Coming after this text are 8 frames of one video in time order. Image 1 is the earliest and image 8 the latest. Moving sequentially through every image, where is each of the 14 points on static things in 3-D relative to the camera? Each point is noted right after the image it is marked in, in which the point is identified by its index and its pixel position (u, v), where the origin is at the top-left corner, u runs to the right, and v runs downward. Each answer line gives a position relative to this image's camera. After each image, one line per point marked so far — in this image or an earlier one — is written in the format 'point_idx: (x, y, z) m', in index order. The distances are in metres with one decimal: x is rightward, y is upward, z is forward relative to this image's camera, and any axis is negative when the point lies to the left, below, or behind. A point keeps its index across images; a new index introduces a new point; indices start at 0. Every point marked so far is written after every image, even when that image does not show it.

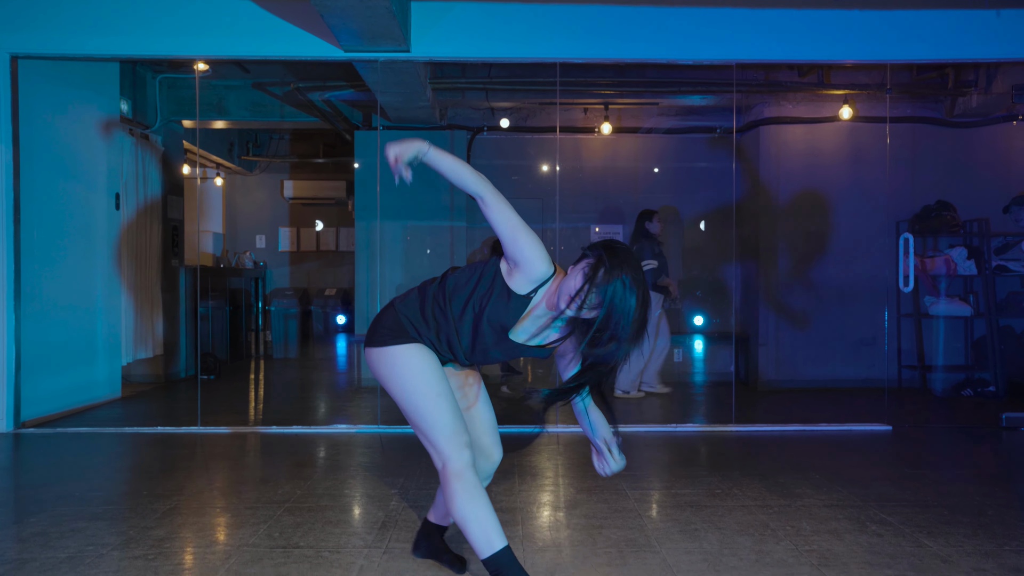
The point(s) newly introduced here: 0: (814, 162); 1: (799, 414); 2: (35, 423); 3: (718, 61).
0: (+2.7, +1.1, +5.8) m
1: (+2.2, -0.9, +5.0) m
2: (-3.2, -0.9, +4.3) m
3: (+1.4, +1.5, +4.2) m
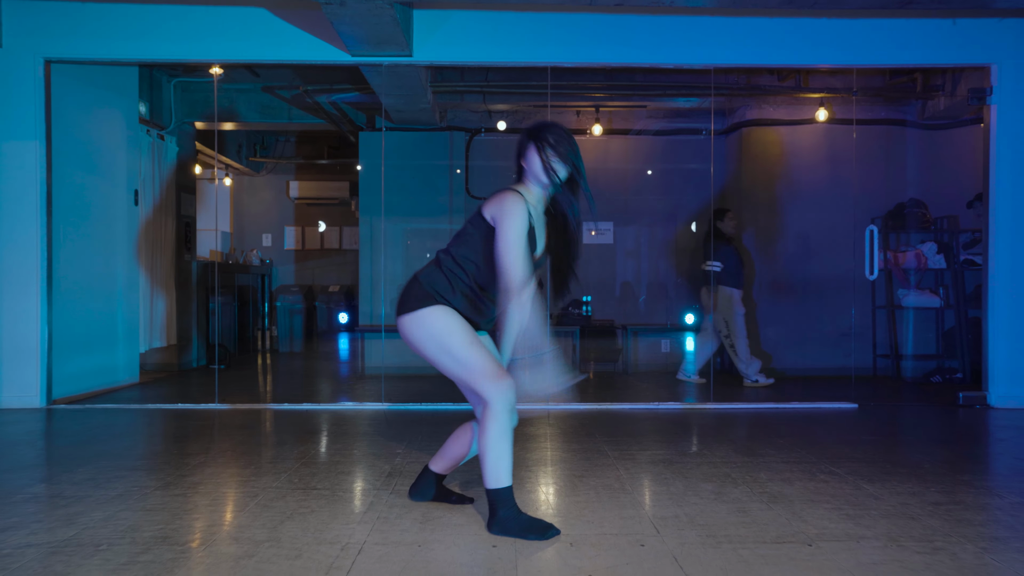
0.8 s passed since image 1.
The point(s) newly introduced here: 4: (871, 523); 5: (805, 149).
0: (+2.7, +1.2, +6.2) m
1: (+2.2, -0.9, +5.3) m
2: (-3.2, -0.8, +4.7) m
3: (+1.3, +1.6, +4.5) m
4: (+1.2, -0.8, +2.2) m
5: (+2.8, +1.3, +6.1) m
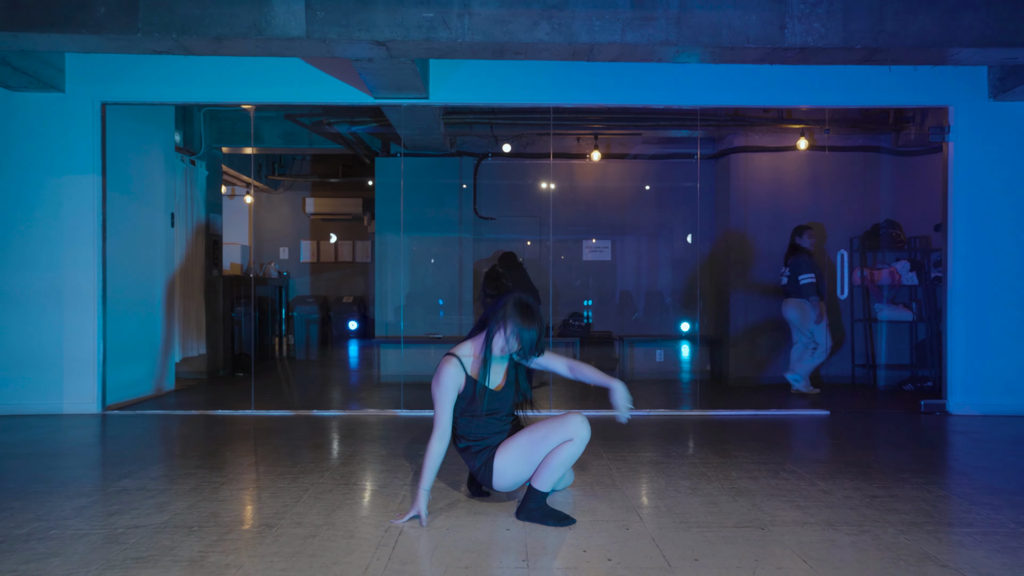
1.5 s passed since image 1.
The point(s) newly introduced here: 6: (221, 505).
0: (+2.8, +1.1, +6.7) m
1: (+2.2, -1.0, +5.8) m
2: (-3.2, -0.9, +5.1) m
3: (+1.4, +1.4, +5.0) m
4: (+1.3, -0.9, +2.6) m
5: (+2.9, +1.2, +6.6) m
6: (-1.2, -0.9, +2.7) m
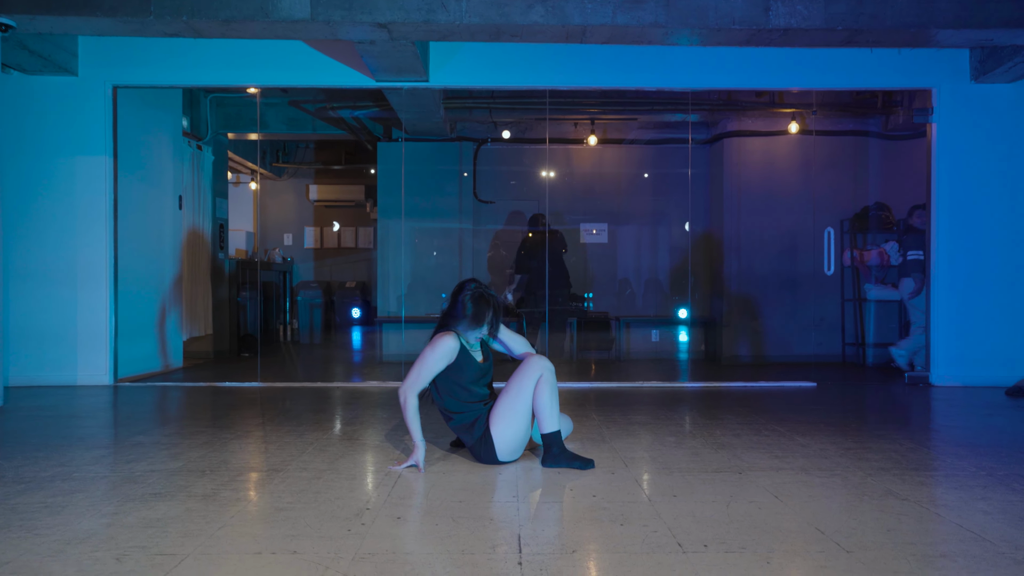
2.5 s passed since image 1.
0: (+2.7, +1.3, +6.8) m
1: (+2.2, -0.8, +6.0) m
2: (-3.2, -0.8, +5.3) m
3: (+1.3, +1.6, +5.2) m
4: (+1.2, -0.8, +2.8) m
5: (+2.8, +1.4, +6.8) m
6: (-1.3, -0.8, +2.9) m
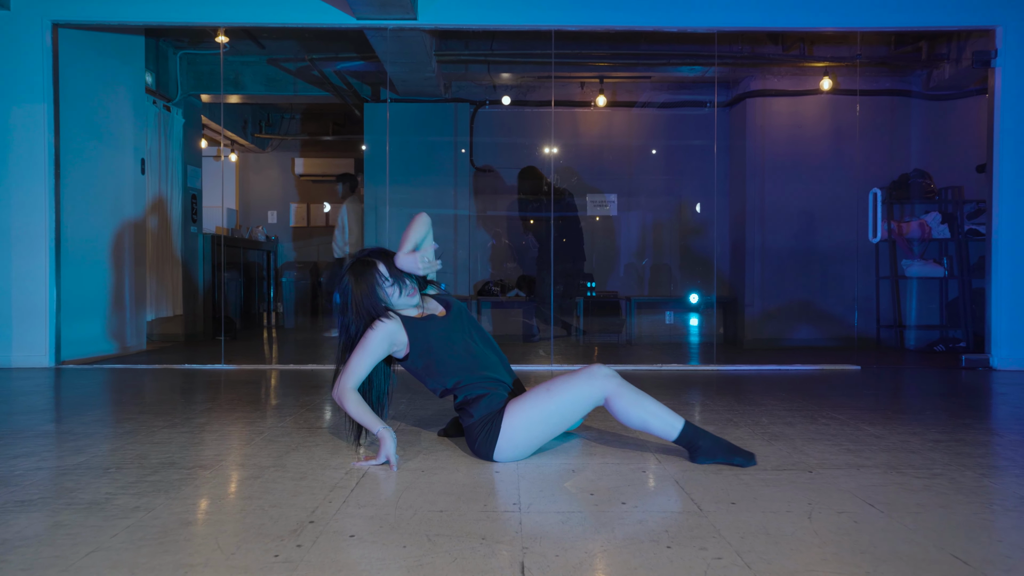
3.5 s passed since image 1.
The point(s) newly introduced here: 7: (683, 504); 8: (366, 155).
0: (+2.7, +1.5, +6.2) m
1: (+2.2, -0.6, +5.4) m
2: (-3.2, -0.5, +4.7) m
3: (+1.3, +1.8, +4.5) m
4: (+1.2, -0.6, +2.2) m
5: (+2.9, +1.6, +6.1) m
6: (-1.3, -0.6, +2.3) m
7: (+0.5, -0.6, +1.7) m
8: (-1.2, +1.1, +5.4) m
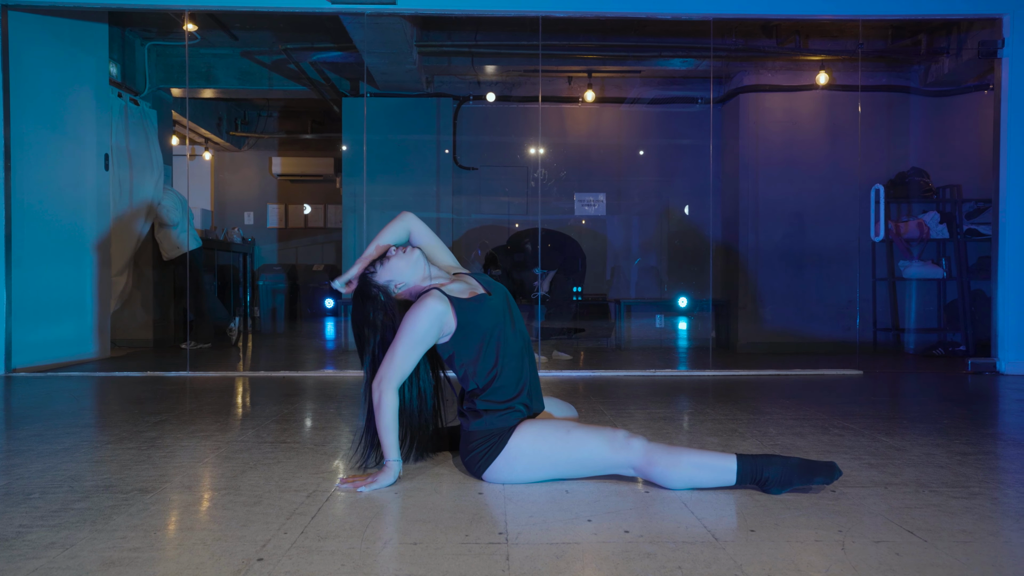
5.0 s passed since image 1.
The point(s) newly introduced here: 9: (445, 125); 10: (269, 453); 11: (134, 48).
0: (+2.6, +1.5, +6.0) m
1: (+2.1, -0.6, +5.2) m
2: (-3.3, -0.6, +4.4) m
3: (+1.2, +1.8, +4.3) m
4: (+1.2, -0.6, +2.0) m
5: (+2.7, +1.6, +6.0) m
6: (-1.3, -0.6, +2.0) m
7: (+0.4, -0.6, +1.5) m
8: (-1.4, +1.1, +5.2) m
9: (-0.6, +1.4, +5.3) m
10: (-0.9, -0.6, +2.3) m
11: (-3.0, +1.9, +5.1) m
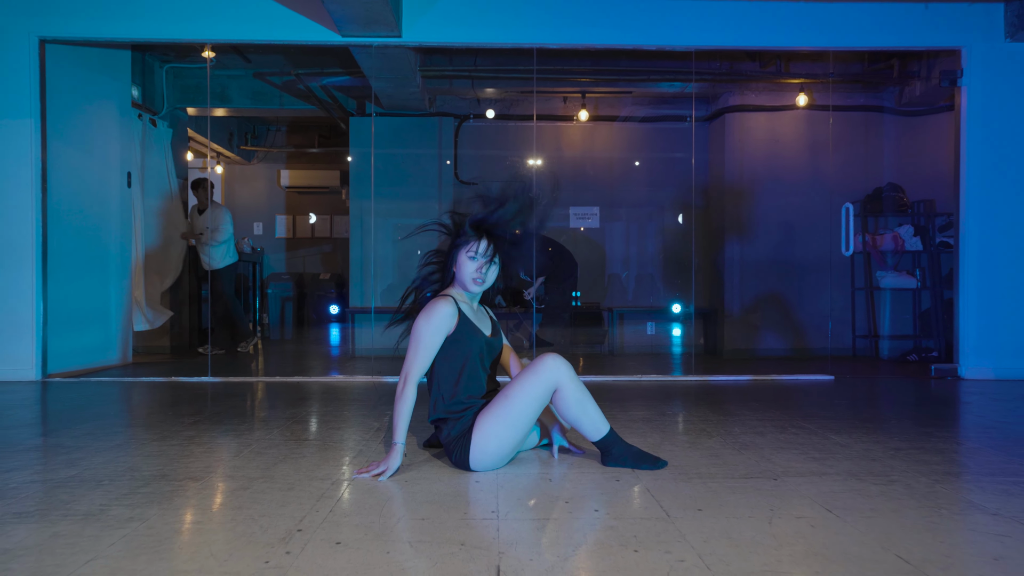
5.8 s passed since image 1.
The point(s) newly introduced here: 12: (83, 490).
0: (+2.6, +1.4, +6.3) m
1: (+2.1, -0.7, +5.5) m
2: (-3.3, -0.6, +4.7) m
3: (+1.2, +1.7, +4.7) m
4: (+1.2, -0.6, +2.3) m
5: (+2.7, +1.5, +6.3) m
6: (-1.3, -0.6, +2.3) m
7: (+0.4, -0.6, +1.8) m
8: (-1.4, +1.0, +5.5) m
9: (-0.6, +1.3, +5.7) m
10: (-0.9, -0.7, +2.6) m
11: (-3.0, +1.8, +5.4) m
12: (-1.3, -0.6, +2.0) m
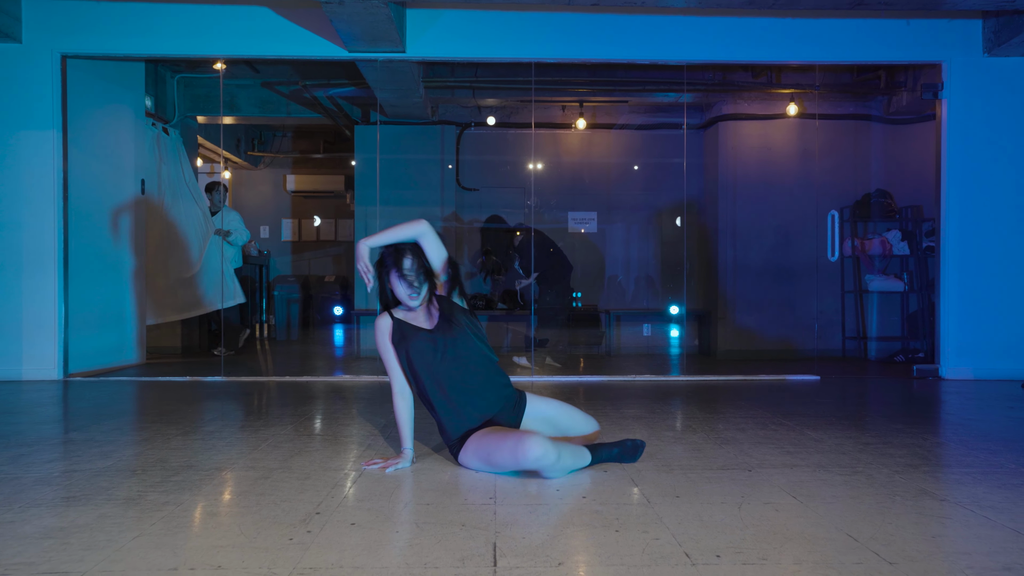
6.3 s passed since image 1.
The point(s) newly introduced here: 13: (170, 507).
0: (+2.6, +1.3, +6.5) m
1: (+2.1, -0.7, +5.7) m
2: (-3.3, -0.7, +4.9) m
3: (+1.2, +1.7, +4.9) m
4: (+1.1, -0.7, +2.5) m
5: (+2.7, +1.5, +6.5) m
6: (-1.4, -0.7, +2.5) m
7: (+0.4, -0.7, +2.0) m
8: (-1.4, +1.0, +5.7) m
9: (-0.6, +1.3, +5.9) m
10: (-0.9, -0.7, +2.8) m
11: (-3.0, +1.8, +5.6) m
12: (-1.3, -0.6, +2.2) m
13: (-1.0, -0.6, +1.9) m
